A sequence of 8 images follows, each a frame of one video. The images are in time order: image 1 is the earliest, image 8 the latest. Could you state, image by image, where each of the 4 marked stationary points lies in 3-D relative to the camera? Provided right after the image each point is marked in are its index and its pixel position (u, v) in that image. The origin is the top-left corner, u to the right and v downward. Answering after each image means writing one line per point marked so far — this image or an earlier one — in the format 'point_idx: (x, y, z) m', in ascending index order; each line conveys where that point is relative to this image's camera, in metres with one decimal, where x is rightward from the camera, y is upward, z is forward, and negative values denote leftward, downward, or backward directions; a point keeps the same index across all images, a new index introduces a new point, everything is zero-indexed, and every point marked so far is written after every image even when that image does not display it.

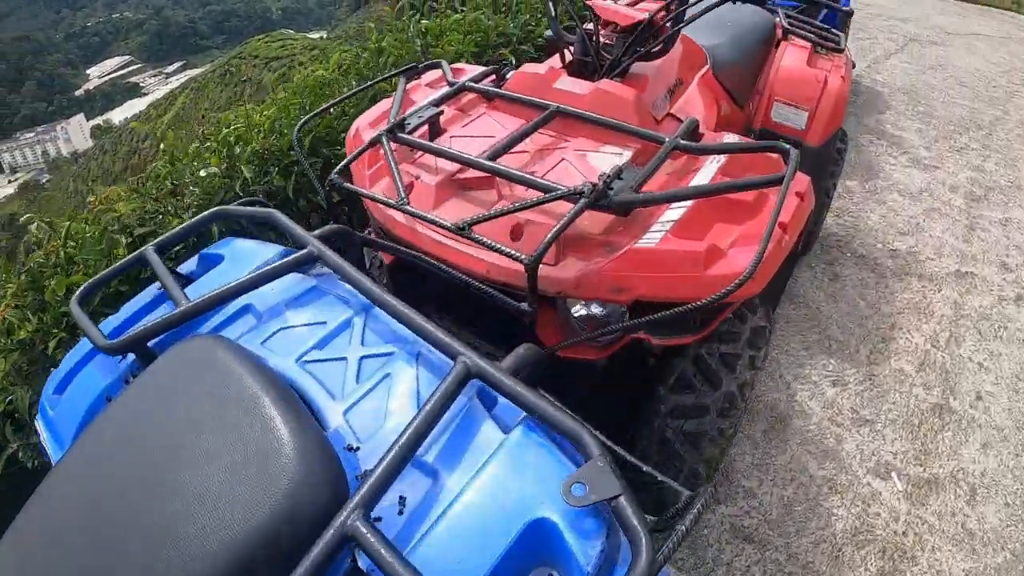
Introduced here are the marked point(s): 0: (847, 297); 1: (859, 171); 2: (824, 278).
0: (+1.6, -0.1, +2.9) m
1: (+2.2, +0.8, +3.8) m
2: (+1.5, 0.0, +3.0) m
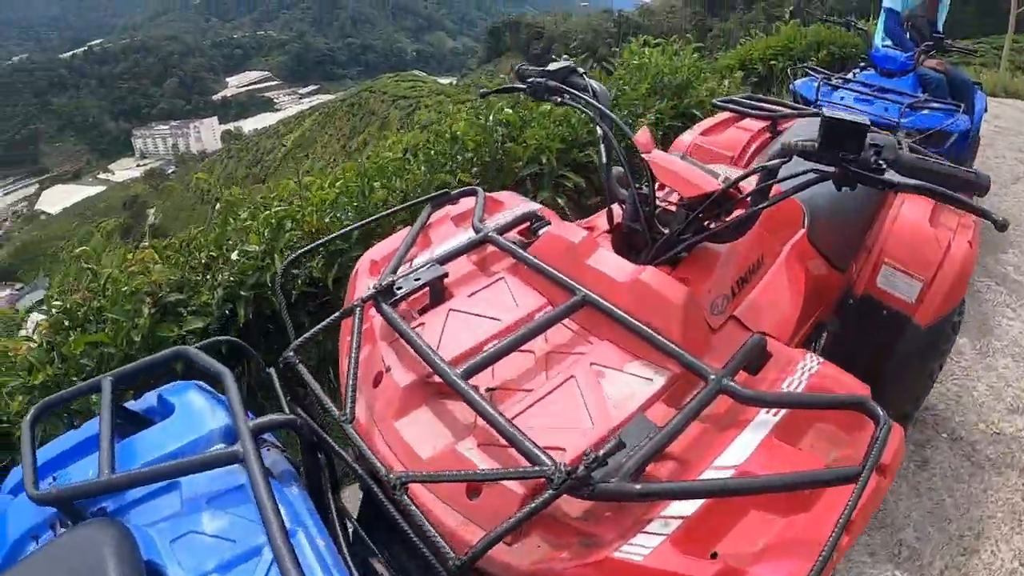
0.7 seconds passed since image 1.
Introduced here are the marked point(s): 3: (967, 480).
0: (+1.8, -0.8, +2.6) m
1: (+2.6, -0.2, +3.5) m
2: (+1.7, -0.8, +2.7) m
3: (+2.0, -0.8, +2.6) m
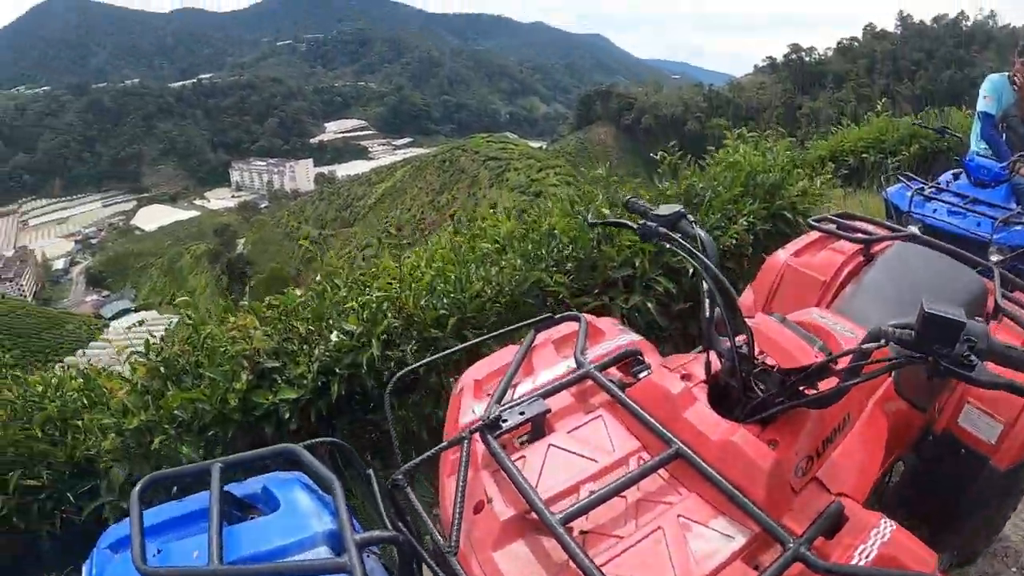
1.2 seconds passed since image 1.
0: (+2.1, -1.4, +2.3) m
1: (+3.0, -1.0, +3.1) m
2: (+2.1, -1.3, +2.4) m
3: (+2.3, -1.4, +2.3) m
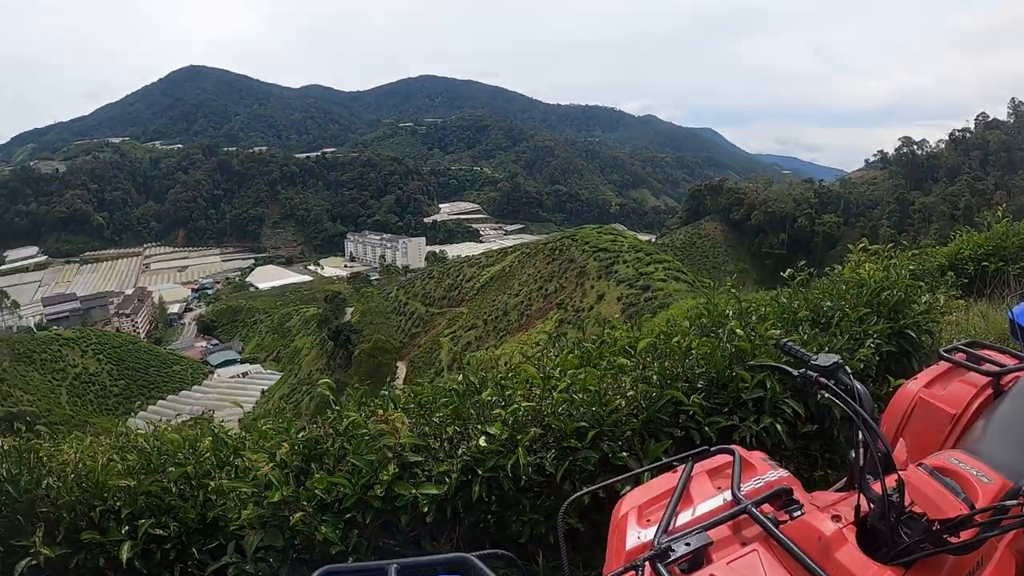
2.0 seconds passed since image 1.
0: (+2.5, -2.0, +1.9) m
1: (+3.6, -1.7, +2.7) m
2: (+2.5, -1.9, +2.0) m
3: (+2.7, -2.0, +1.9) m
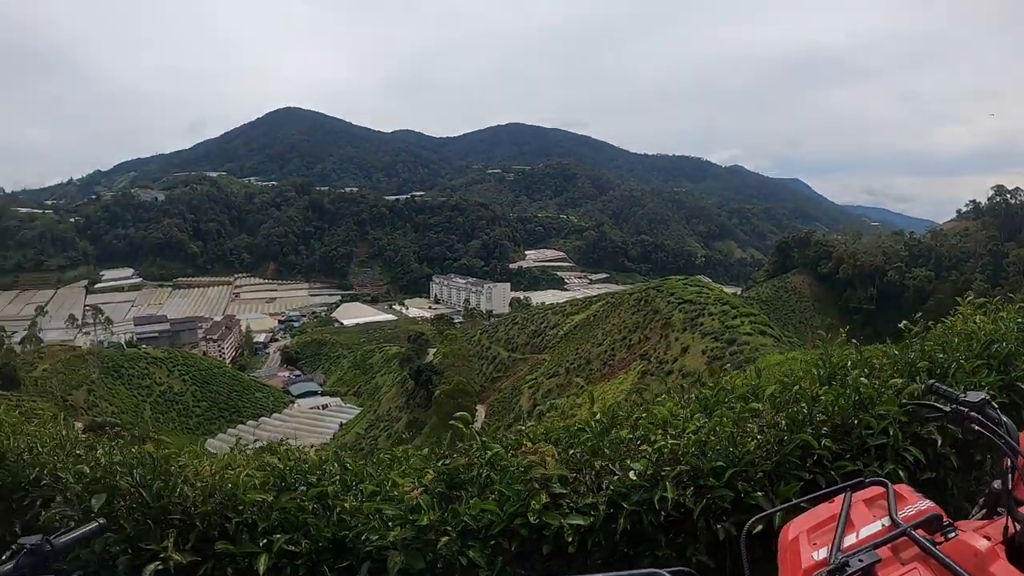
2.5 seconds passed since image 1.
0: (+3.0, -2.4, +2.0) m
1: (+4.2, -2.1, +2.7) m
2: (+3.0, -2.3, +2.2) m
3: (+3.2, -2.4, +2.0) m
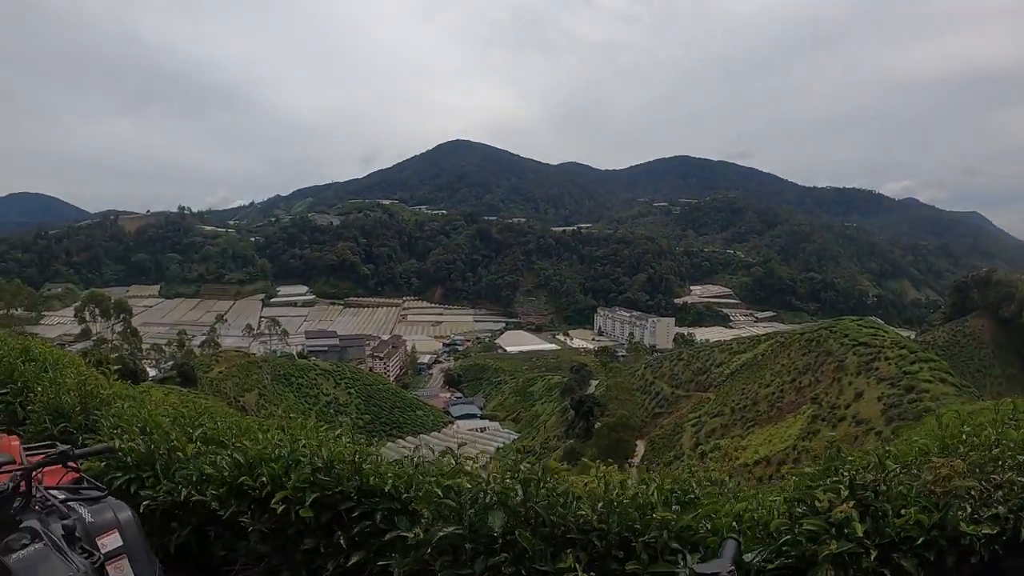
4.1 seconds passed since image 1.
0: (+3.2, -2.6, +1.7) m
1: (+4.5, -2.4, +2.1) m
2: (+3.3, -2.5, +1.8) m
3: (+3.4, -2.6, +1.7) m
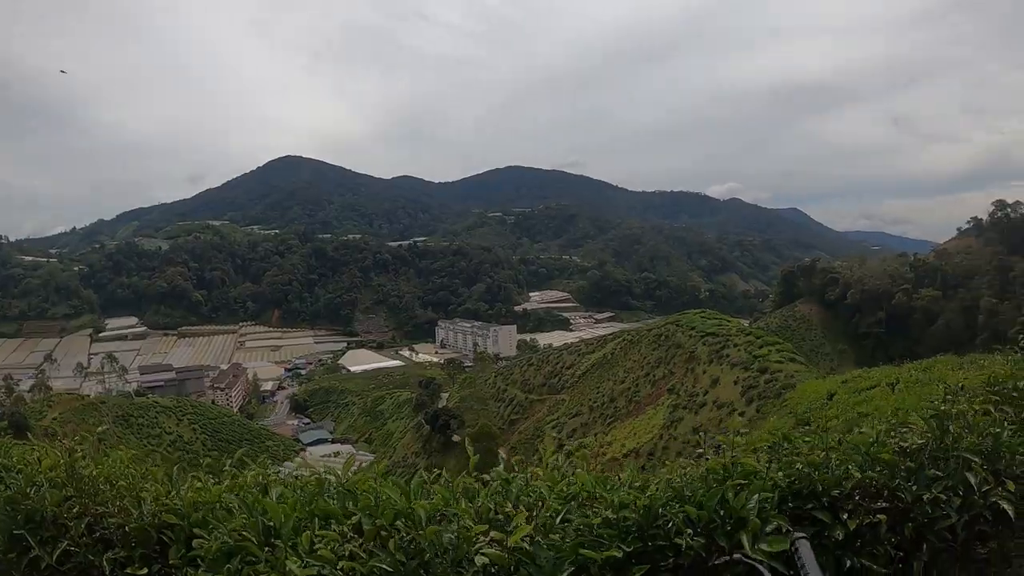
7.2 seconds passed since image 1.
0: (+3.2, -2.4, +2.1) m
1: (+4.4, -2.2, +2.7) m
2: (+3.2, -2.3, +2.2) m
3: (+3.4, -2.4, +2.1) m
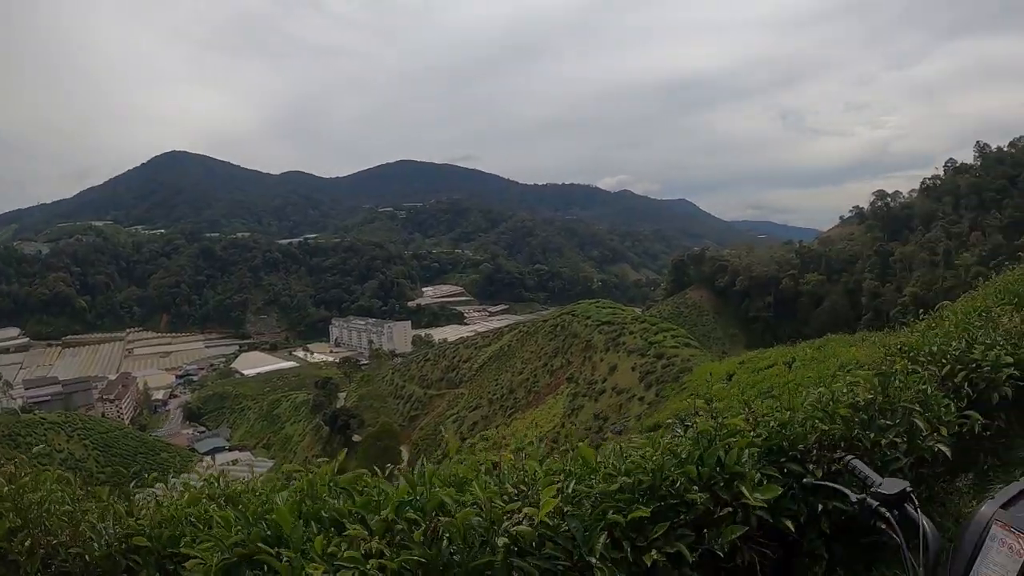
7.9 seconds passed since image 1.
0: (+3.1, -2.3, +2.6) m
1: (+4.2, -2.0, +3.4) m
2: (+3.1, -2.2, +2.7) m
3: (+3.3, -2.3, +2.6) m
